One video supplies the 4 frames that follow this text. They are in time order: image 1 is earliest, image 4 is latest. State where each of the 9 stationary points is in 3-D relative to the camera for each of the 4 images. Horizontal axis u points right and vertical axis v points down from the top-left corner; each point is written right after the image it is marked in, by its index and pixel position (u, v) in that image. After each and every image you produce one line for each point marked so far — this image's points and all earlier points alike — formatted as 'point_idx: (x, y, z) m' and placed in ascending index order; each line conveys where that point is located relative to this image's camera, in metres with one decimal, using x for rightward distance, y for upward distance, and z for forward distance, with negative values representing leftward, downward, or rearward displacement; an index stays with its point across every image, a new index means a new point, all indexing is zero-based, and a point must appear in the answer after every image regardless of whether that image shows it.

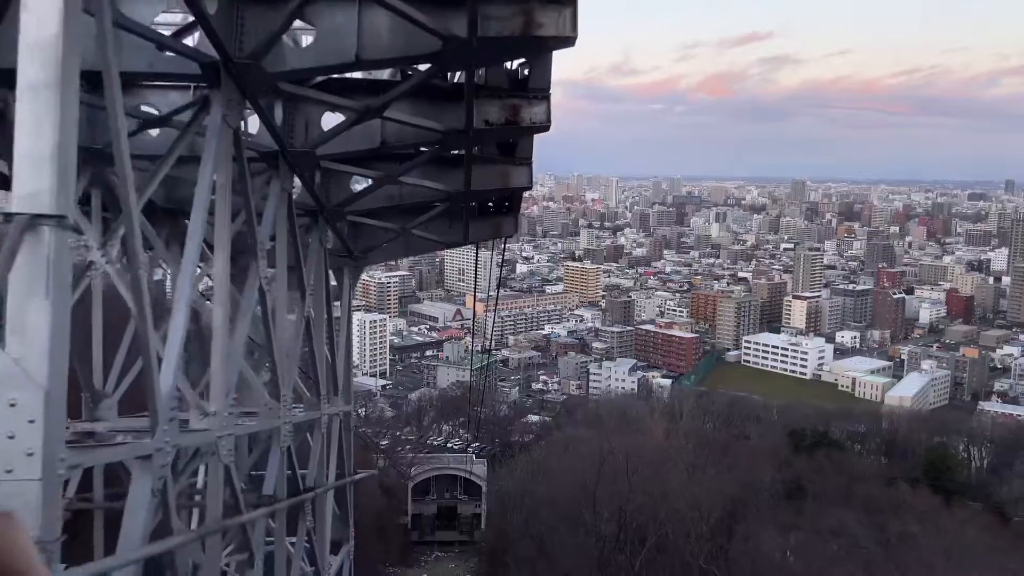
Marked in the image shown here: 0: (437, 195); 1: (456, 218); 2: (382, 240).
0: (-0.3, +0.3, +3.8) m
1: (-0.2, +0.3, +4.2) m
2: (-0.6, +0.2, +4.4) m
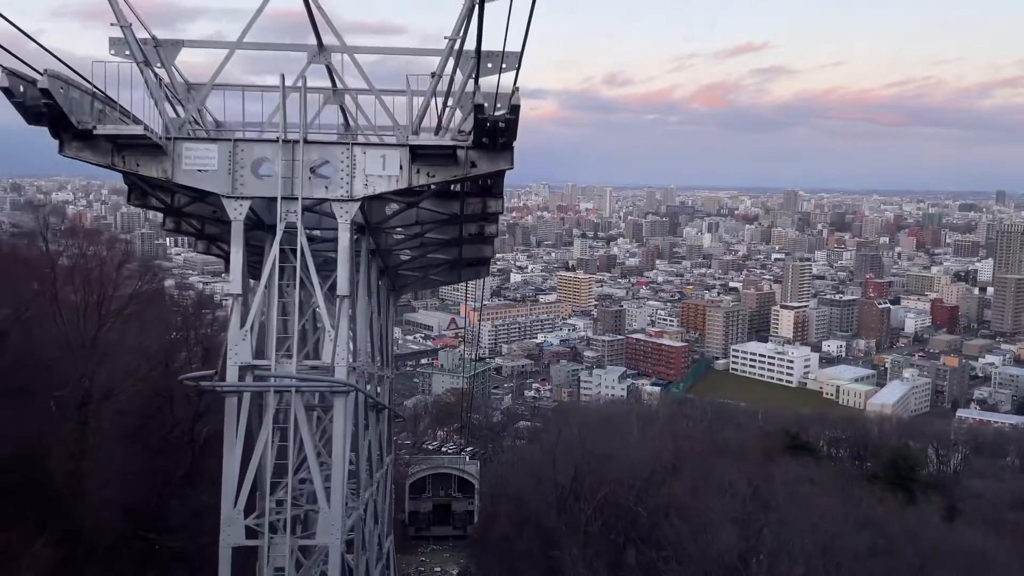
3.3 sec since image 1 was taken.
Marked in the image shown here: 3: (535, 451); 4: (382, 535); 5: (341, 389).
0: (-0.5, +0.2, +6.1) m
1: (-0.4, +0.1, +6.5) m
2: (-0.8, +0.1, +6.7) m
3: (+0.5, -3.4, +19.2) m
4: (-0.7, -1.4, +5.0) m
5: (-0.7, -0.4, +3.7) m
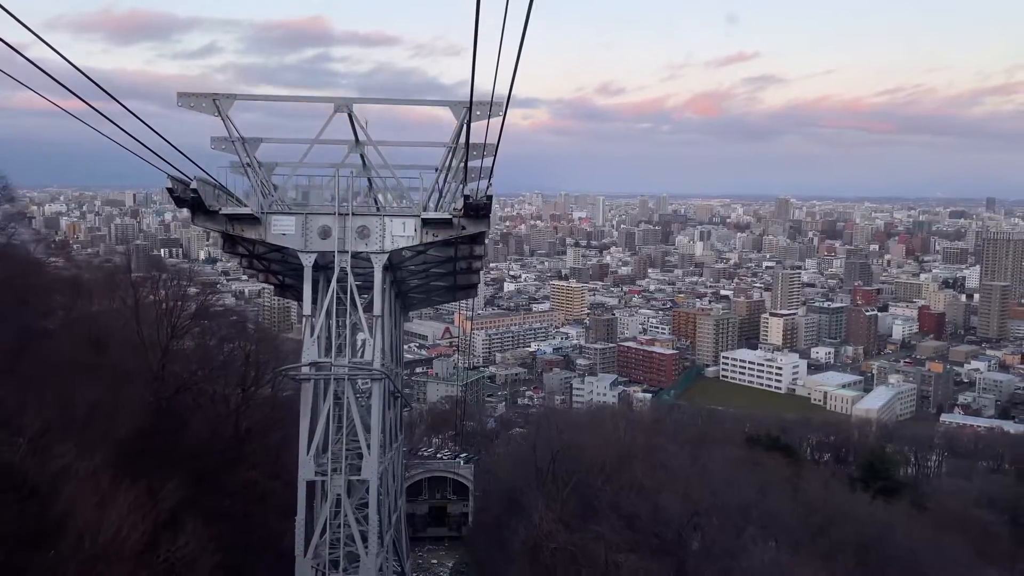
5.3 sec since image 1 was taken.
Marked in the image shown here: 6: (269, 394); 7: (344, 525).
0: (-0.6, 0.0, +7.7) m
1: (-0.5, 0.0, +8.1) m
2: (-0.9, -0.1, +8.3) m
3: (+0.3, -3.7, +20.8) m
4: (-0.8, -1.5, +6.6) m
5: (-0.8, -0.5, +5.3) m
6: (-3.5, -1.5, +13.0) m
7: (-1.0, -1.4, +5.4) m
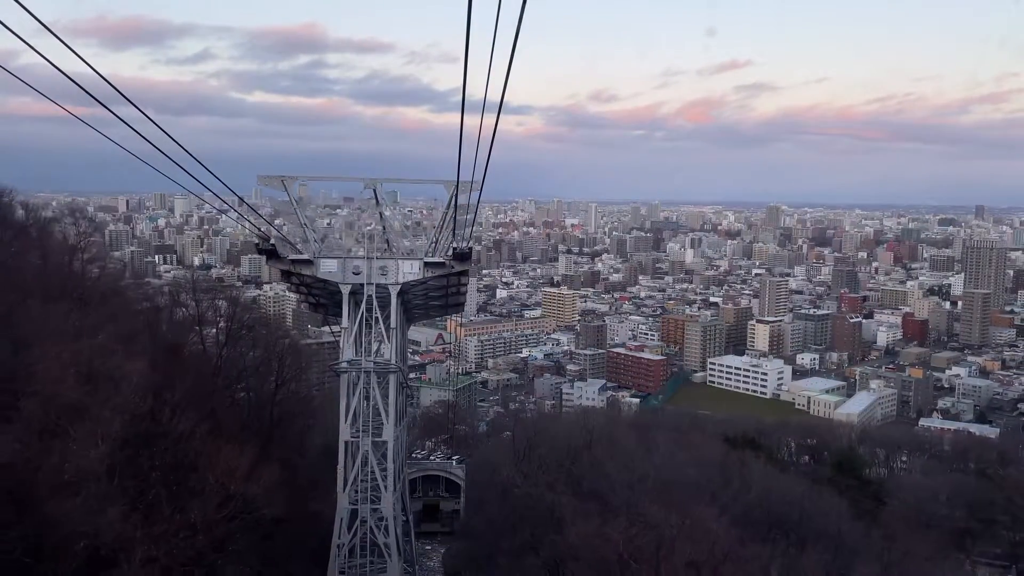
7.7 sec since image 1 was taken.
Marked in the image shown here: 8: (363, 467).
0: (-0.8, -0.1, +9.8) m
1: (-0.7, -0.2, +10.2) m
2: (-1.1, -0.3, +10.4) m
3: (0.0, -4.0, +22.9) m
4: (-1.1, -1.7, +8.7) m
5: (-1.0, -0.7, +7.5) m
6: (-3.7, -1.7, +15.1) m
7: (-1.2, -1.6, +7.5) m
8: (-1.3, -1.5, +7.5) m
